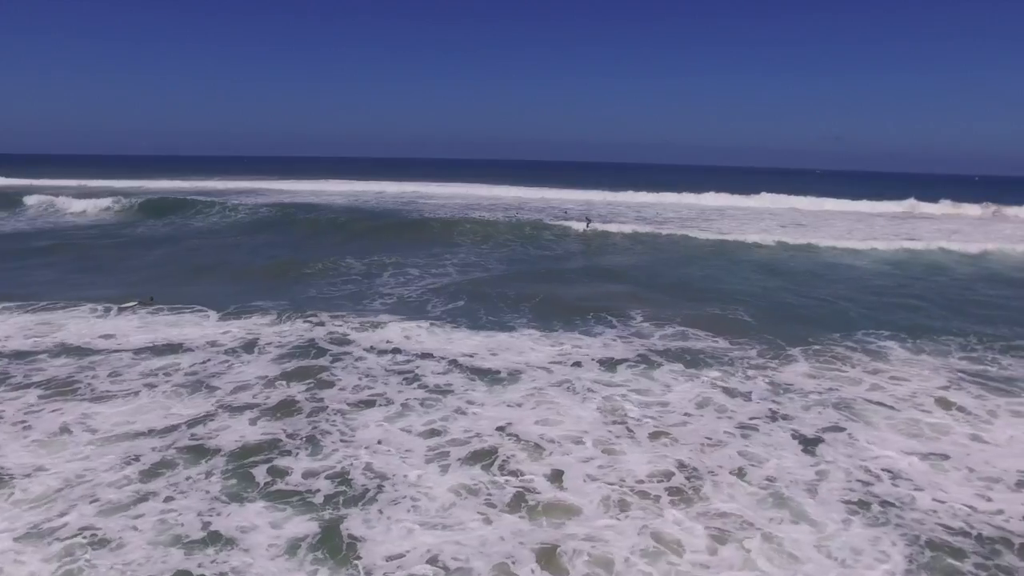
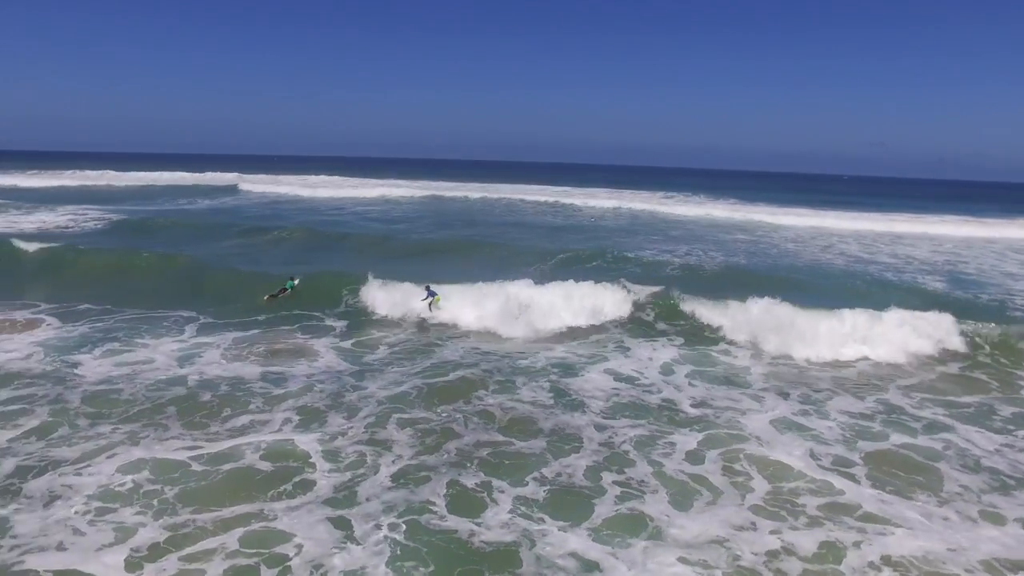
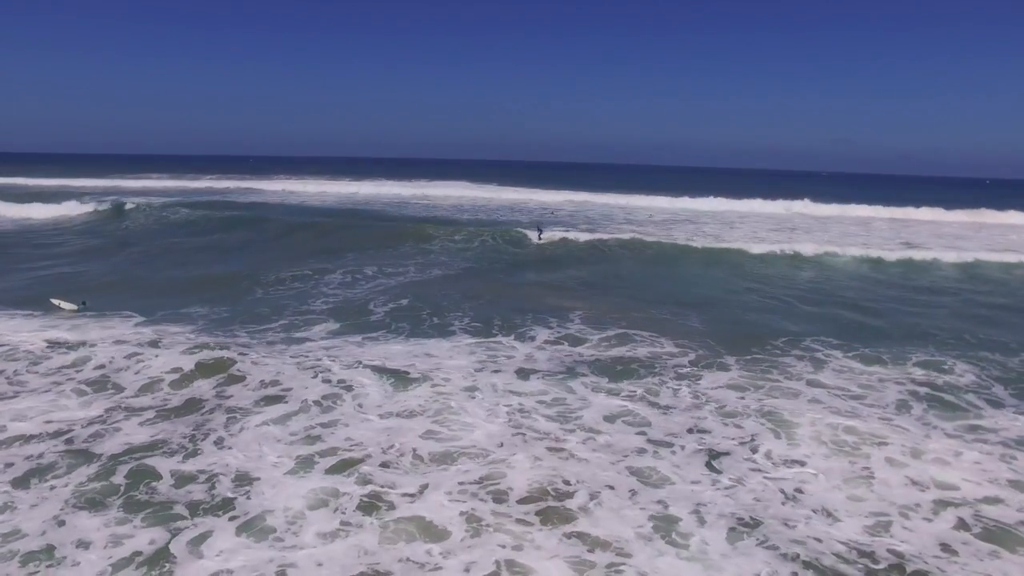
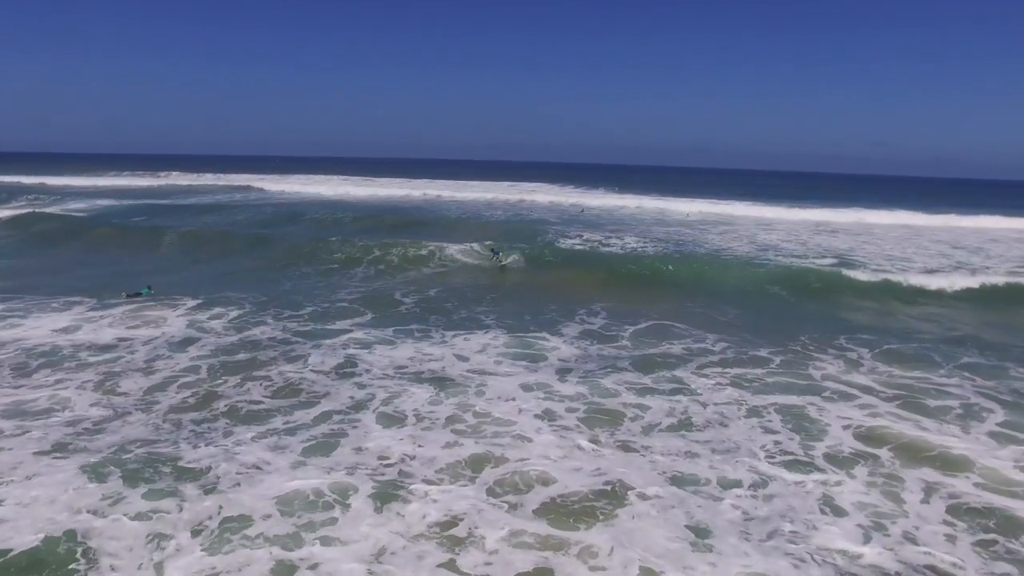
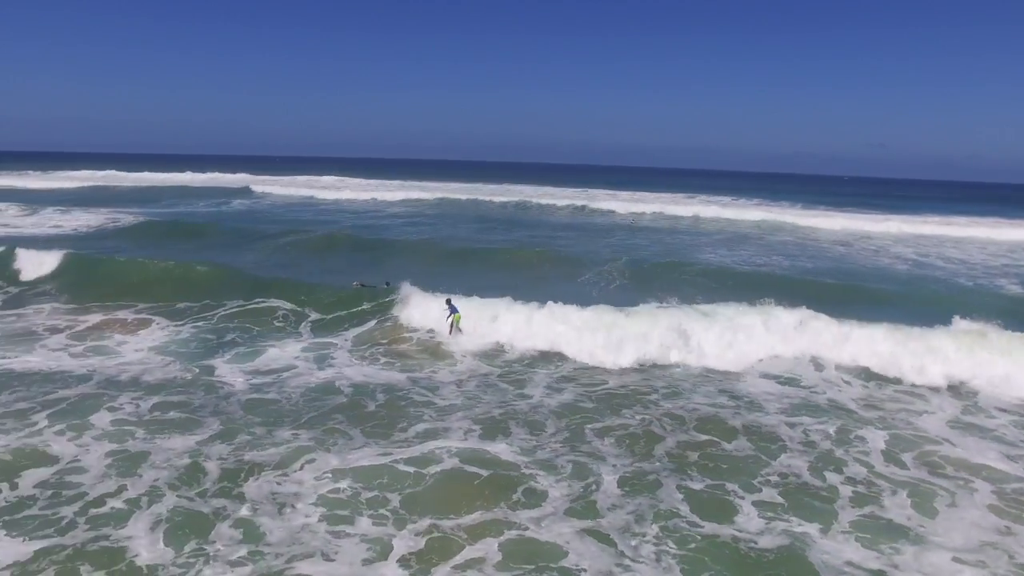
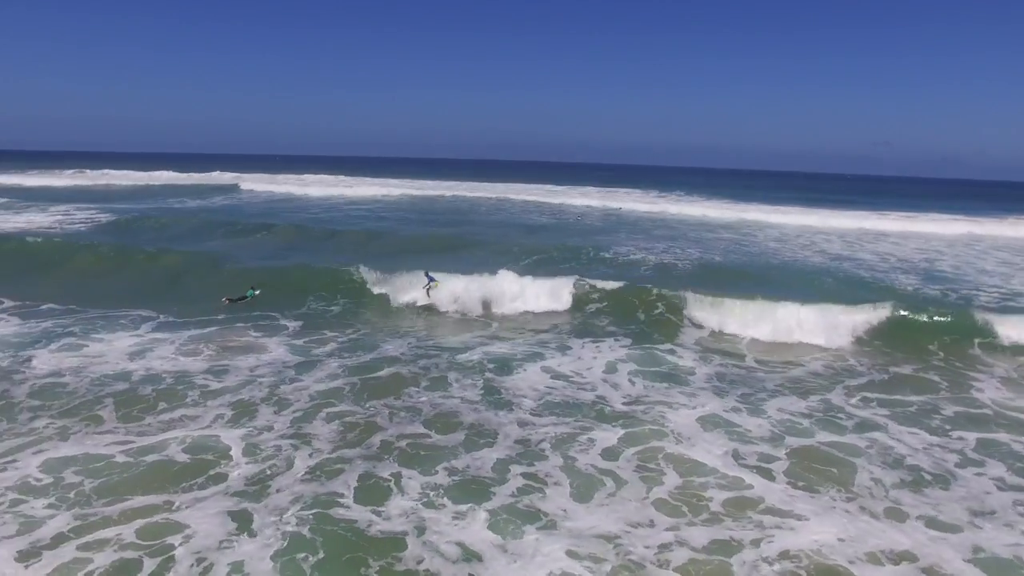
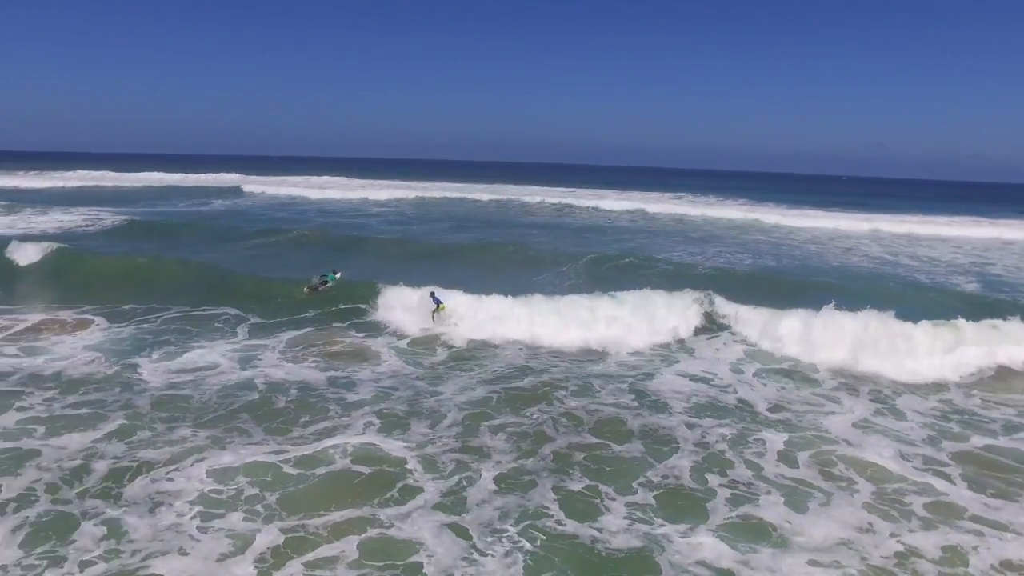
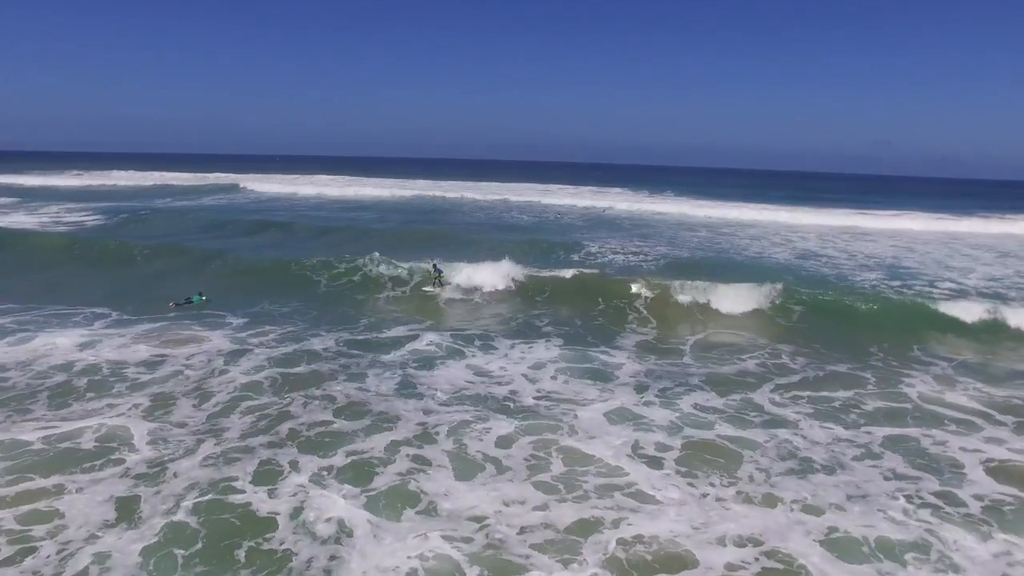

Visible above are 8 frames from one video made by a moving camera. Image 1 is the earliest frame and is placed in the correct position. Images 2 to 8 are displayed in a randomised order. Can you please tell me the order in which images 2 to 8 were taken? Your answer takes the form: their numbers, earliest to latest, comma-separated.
3, 4, 8, 6, 2, 7, 5
